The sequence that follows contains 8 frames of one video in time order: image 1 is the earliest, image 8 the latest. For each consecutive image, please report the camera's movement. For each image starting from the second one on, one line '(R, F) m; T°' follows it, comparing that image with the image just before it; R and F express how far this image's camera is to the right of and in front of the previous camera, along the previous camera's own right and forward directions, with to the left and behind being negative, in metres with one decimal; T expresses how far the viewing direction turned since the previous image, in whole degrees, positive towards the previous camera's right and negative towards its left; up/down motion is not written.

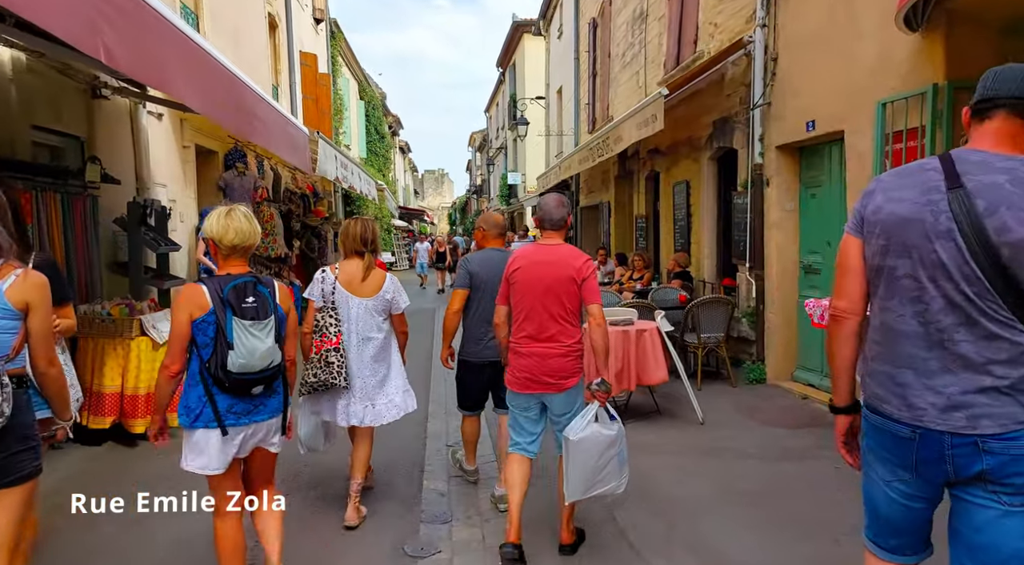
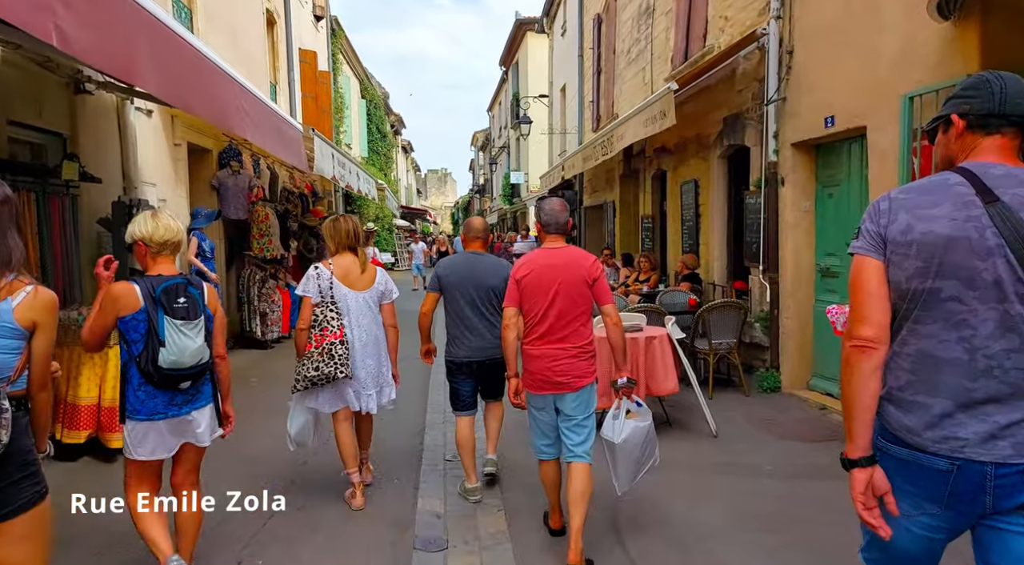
(0.0, +0.3) m; 0°
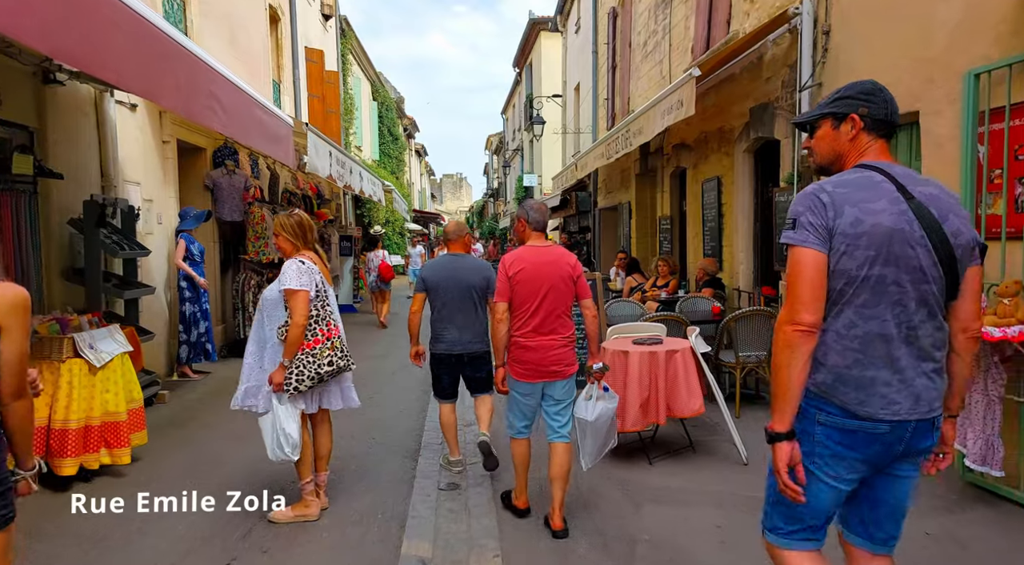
(+0.1, +0.5) m; -1°
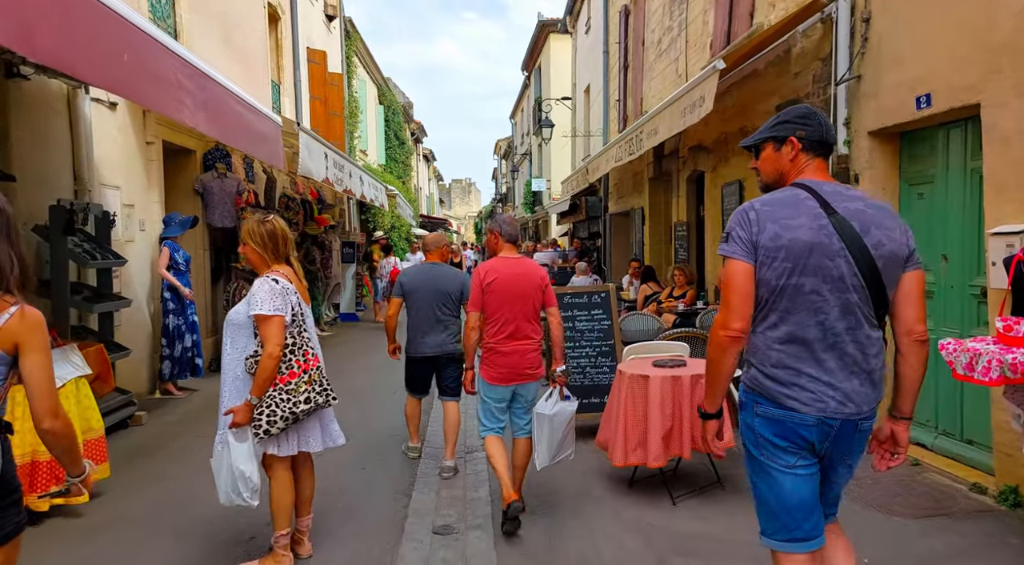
(0.0, +0.5) m; -1°
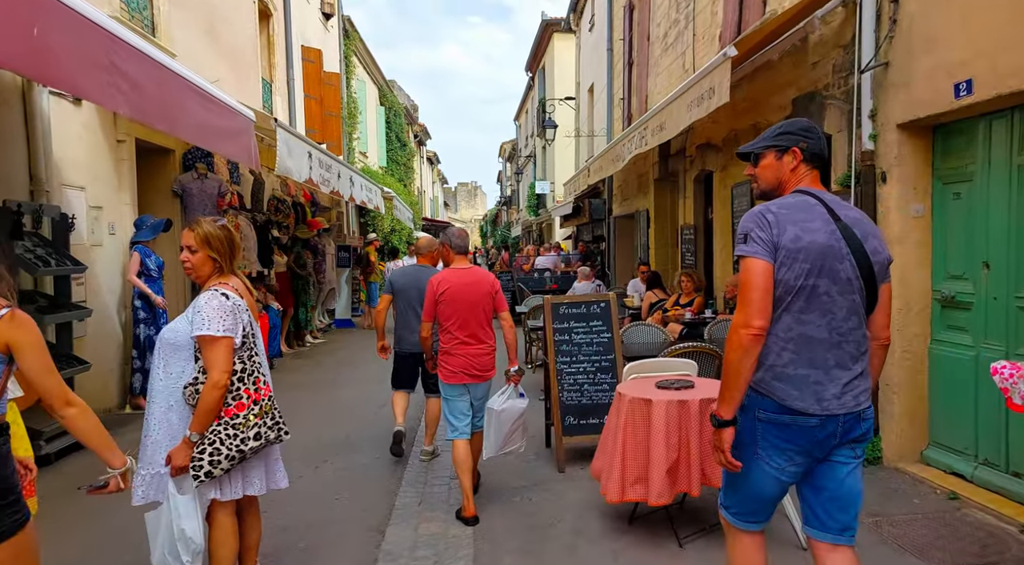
(+0.1, +0.5) m; -1°
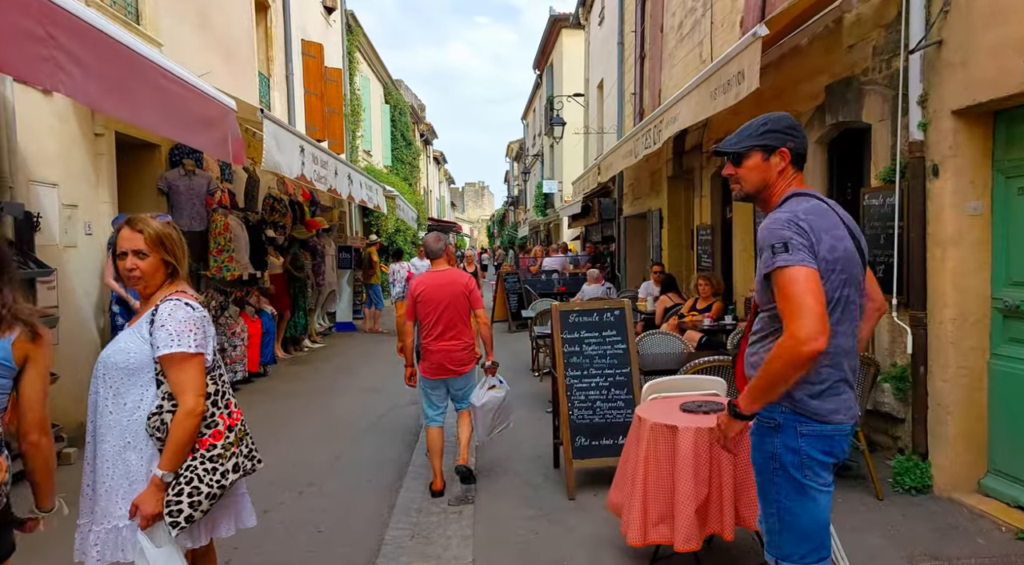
(0.0, +0.5) m; -1°
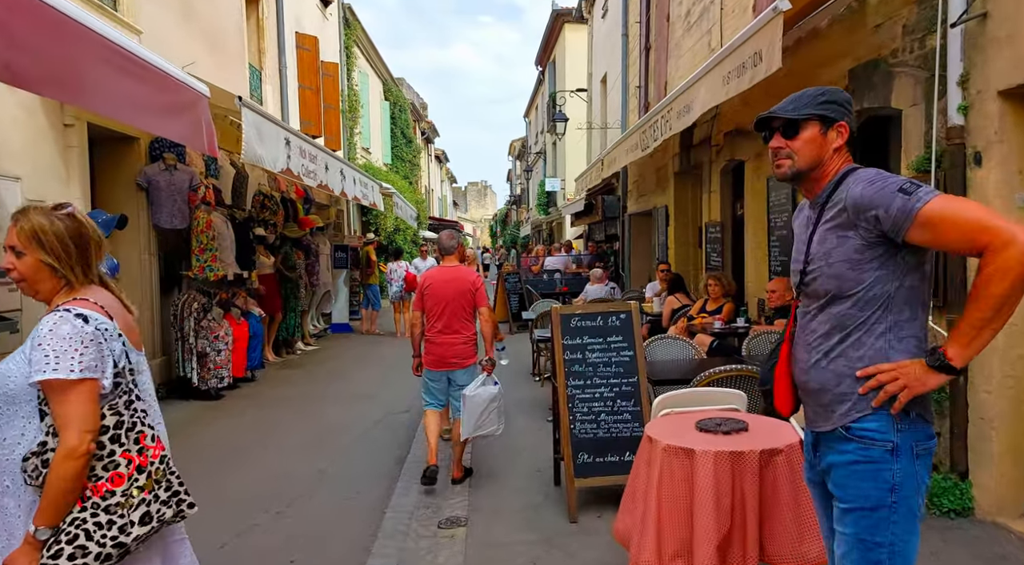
(0.0, +0.4) m; 0°
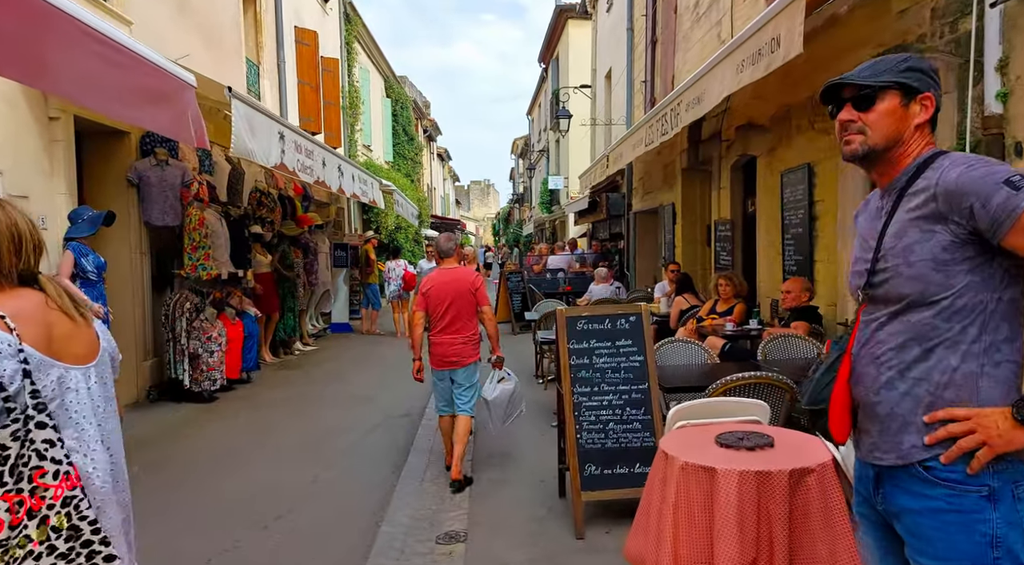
(0.0, +0.2) m; 0°
